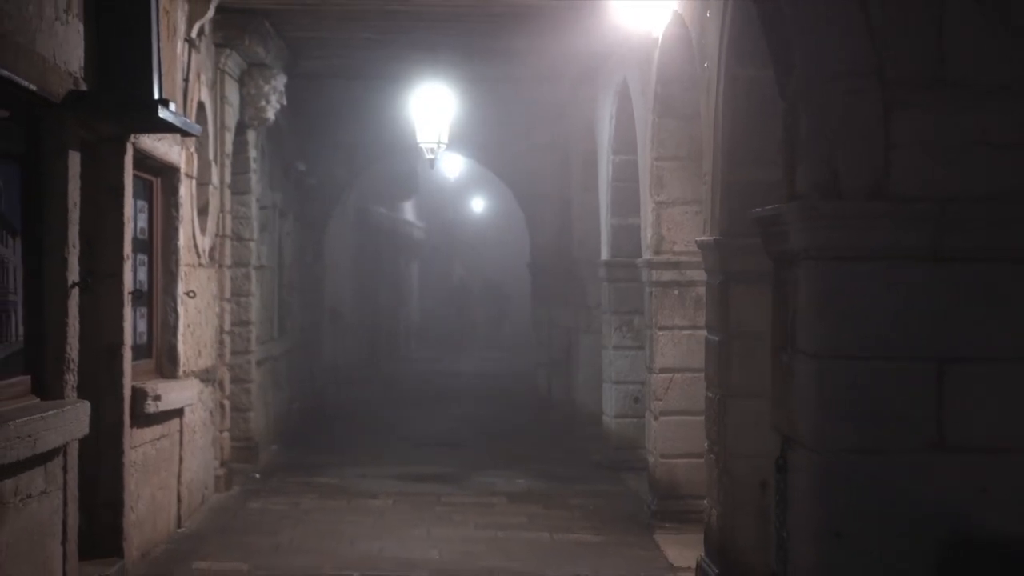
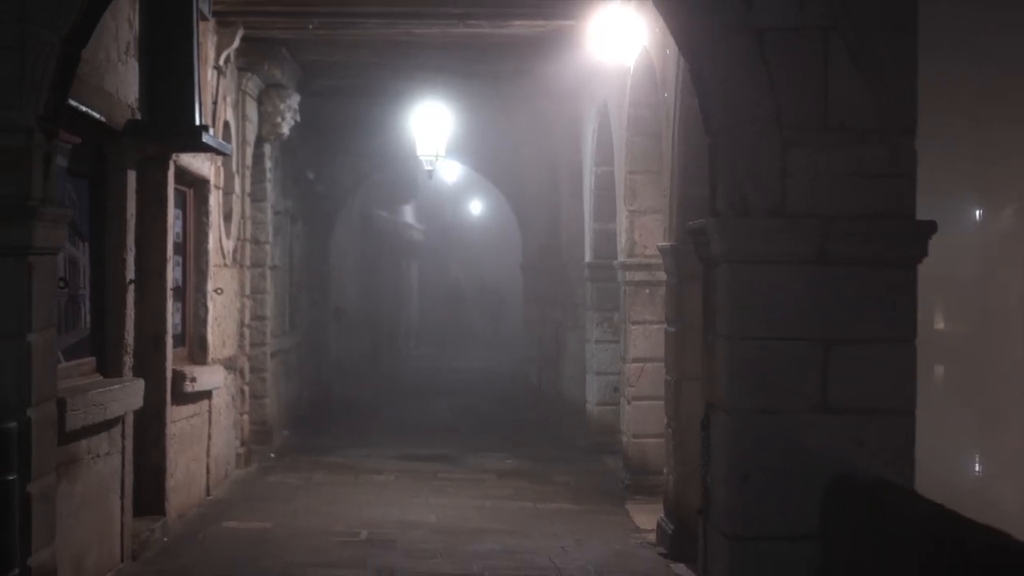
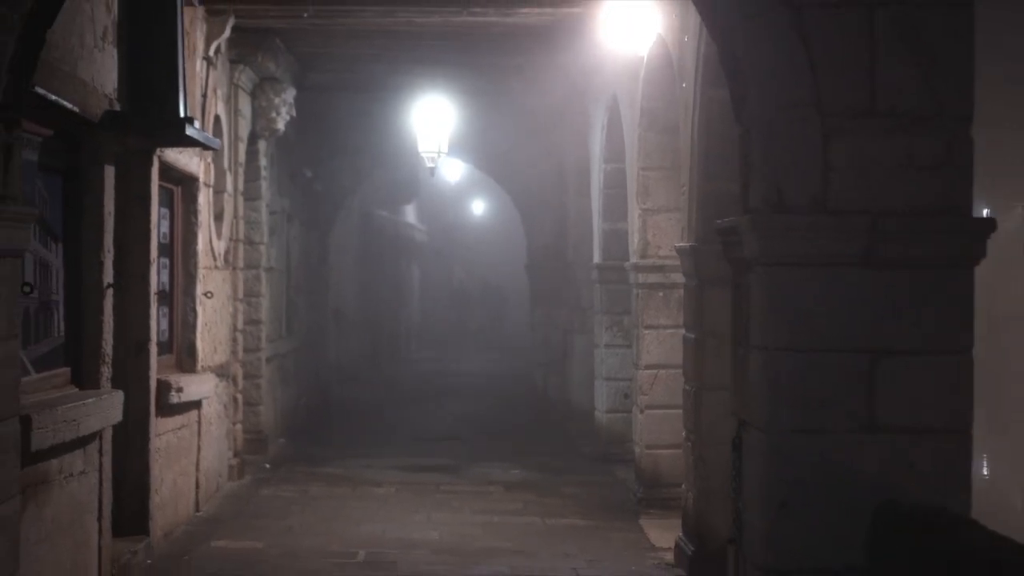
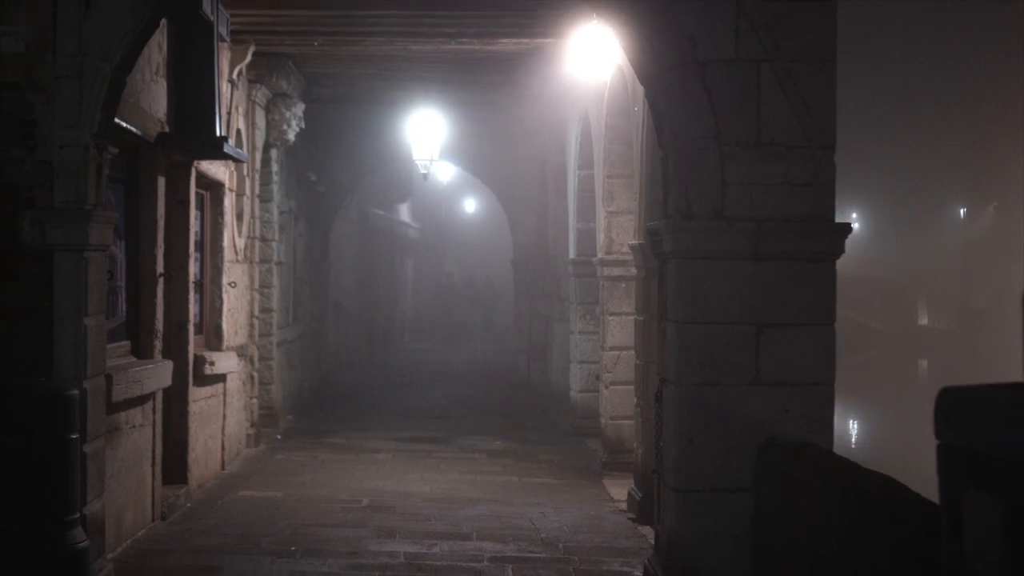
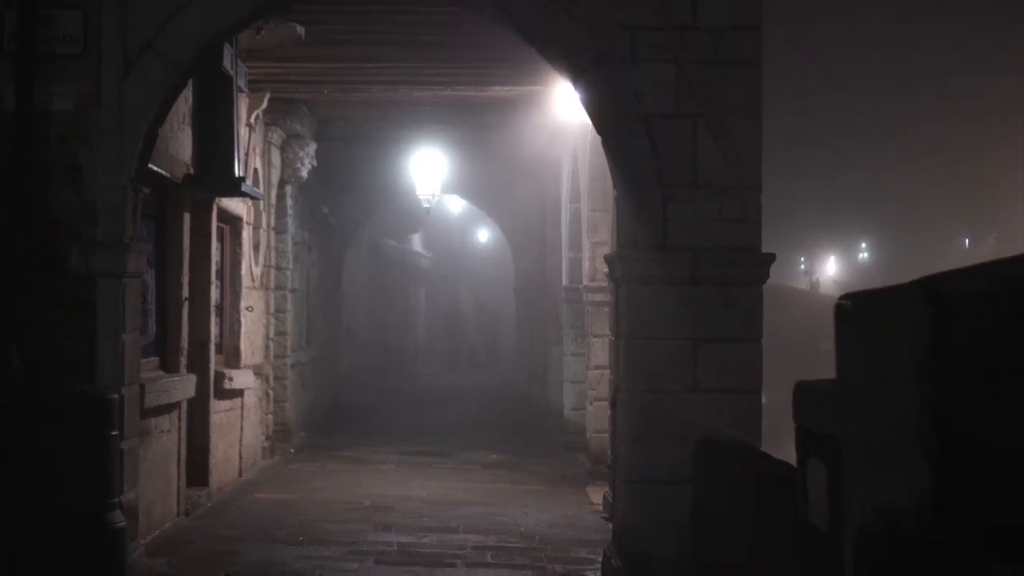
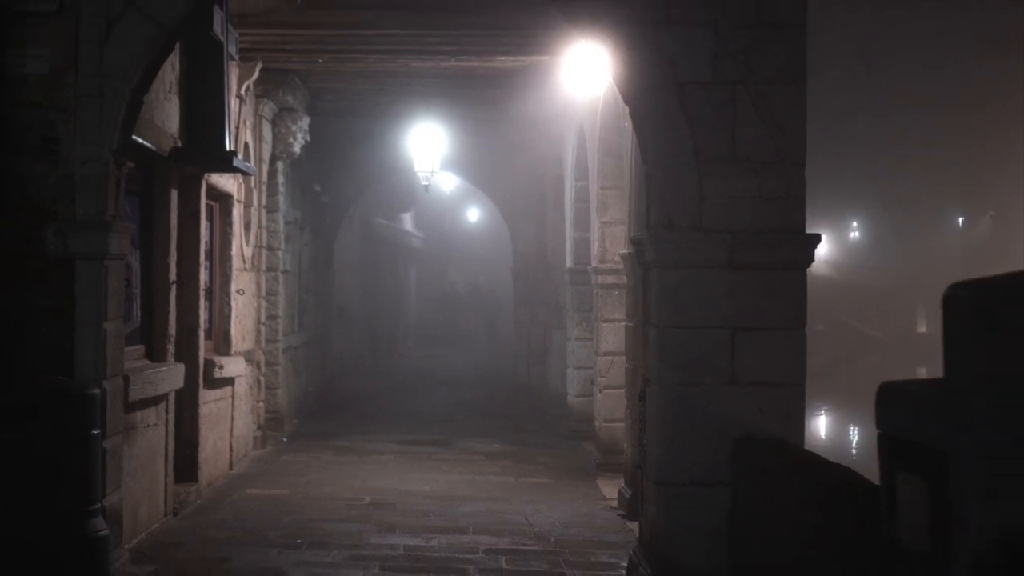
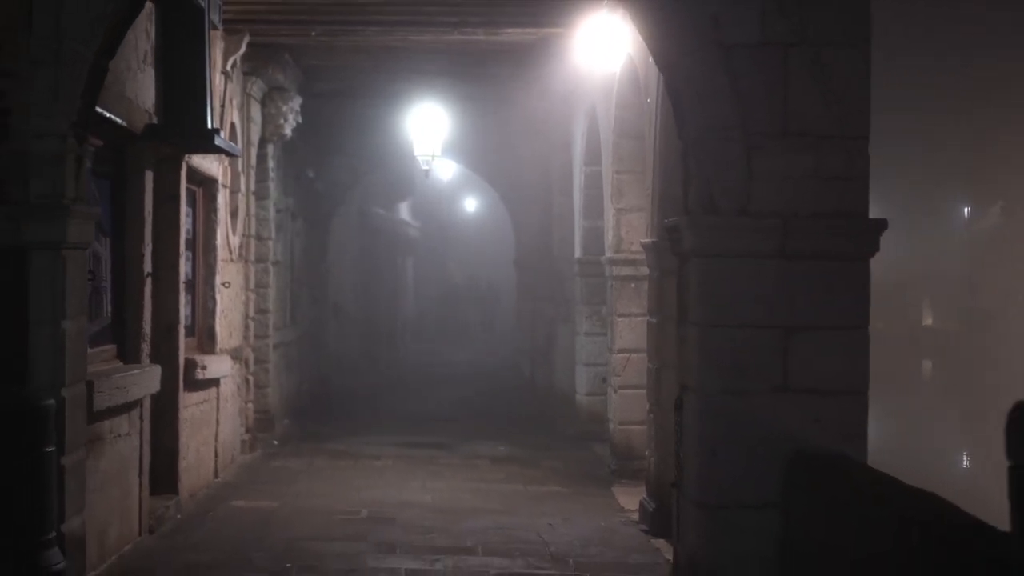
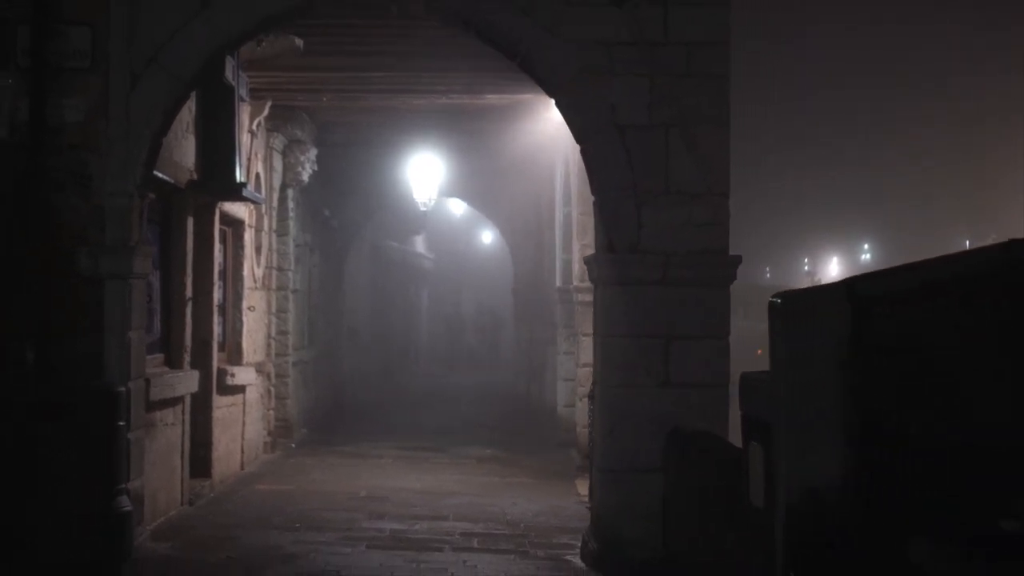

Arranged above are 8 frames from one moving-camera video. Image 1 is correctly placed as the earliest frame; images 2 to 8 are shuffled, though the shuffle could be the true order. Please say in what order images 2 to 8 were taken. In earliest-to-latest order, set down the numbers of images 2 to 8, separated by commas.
3, 2, 7, 4, 6, 5, 8
